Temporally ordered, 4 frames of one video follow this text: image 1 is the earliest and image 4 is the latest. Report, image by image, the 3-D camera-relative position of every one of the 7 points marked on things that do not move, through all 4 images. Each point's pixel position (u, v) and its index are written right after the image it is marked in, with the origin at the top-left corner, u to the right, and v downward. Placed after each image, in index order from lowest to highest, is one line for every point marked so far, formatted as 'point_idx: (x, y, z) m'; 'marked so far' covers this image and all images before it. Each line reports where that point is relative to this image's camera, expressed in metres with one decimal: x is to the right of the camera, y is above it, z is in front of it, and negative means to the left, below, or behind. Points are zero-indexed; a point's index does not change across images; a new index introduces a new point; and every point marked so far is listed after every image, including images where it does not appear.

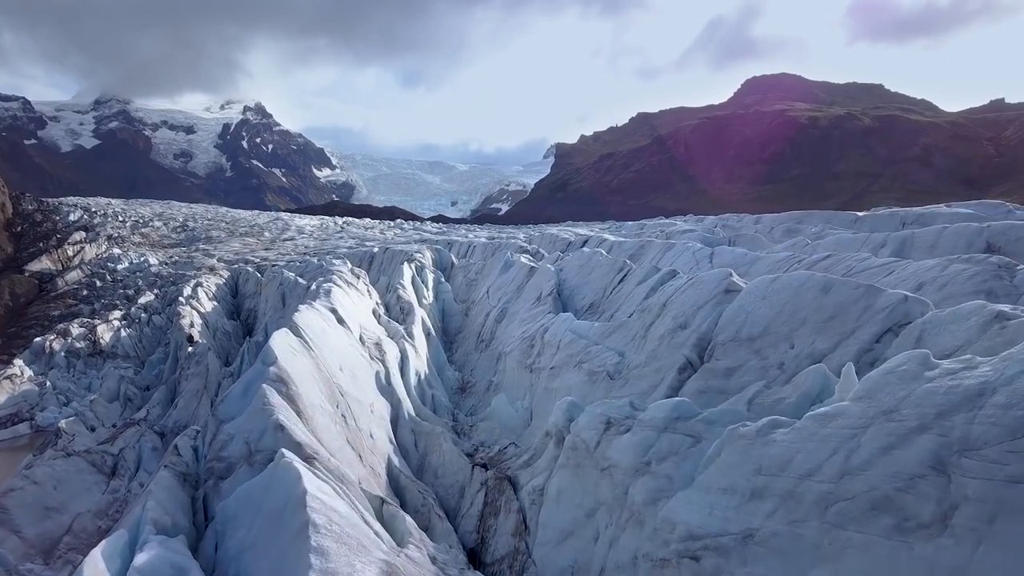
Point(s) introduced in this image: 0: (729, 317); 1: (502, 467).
0: (+3.1, -0.4, +7.8) m
1: (-0.2, -3.2, +9.7) m
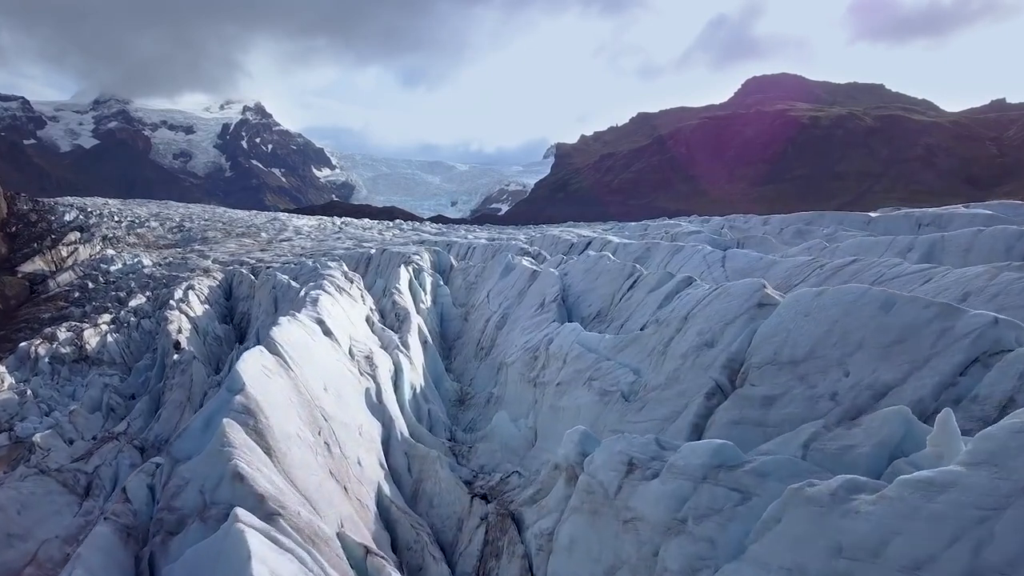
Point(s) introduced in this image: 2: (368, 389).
0: (+3.2, -0.6, +6.8) m
1: (-0.1, -3.4, +8.7) m
2: (-2.8, -2.0, +10.8) m
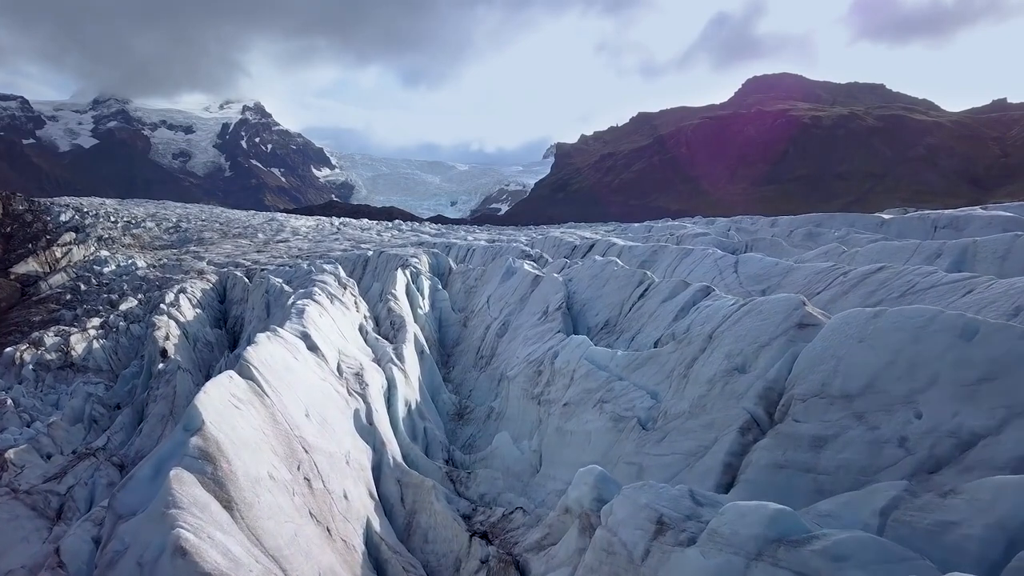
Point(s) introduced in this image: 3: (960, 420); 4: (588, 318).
0: (+3.2, -0.8, +5.9) m
1: (-0.1, -3.6, +7.8) m
2: (-2.8, -2.2, +9.8) m
3: (+3.8, -1.1, +4.6) m
4: (+1.9, -0.8, +13.6) m
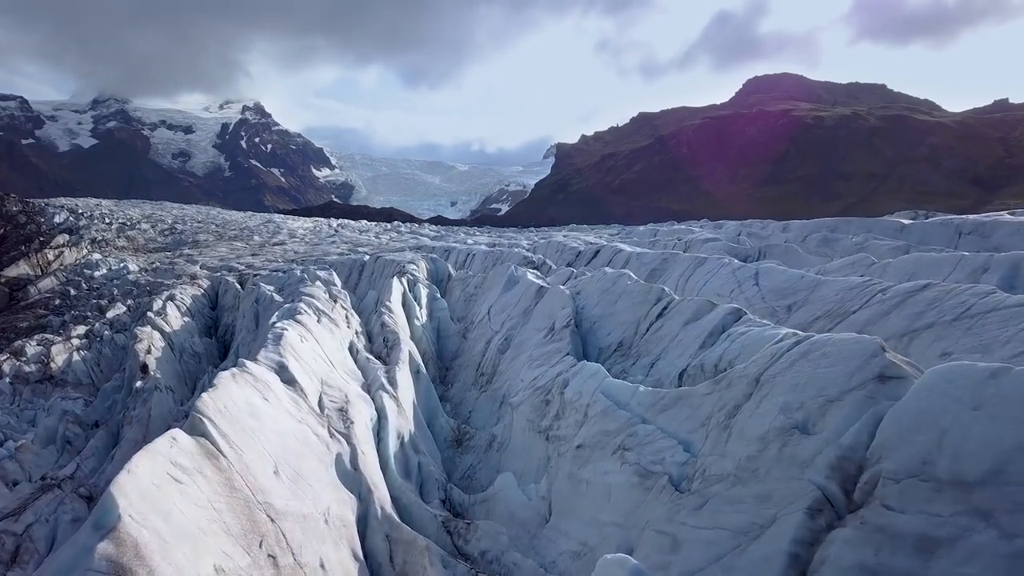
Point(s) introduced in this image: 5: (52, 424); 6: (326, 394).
0: (+3.3, -1.2, +4.6) m
1: (0.0, -4.0, +6.5) m
2: (-2.7, -2.6, +8.6) m
3: (+3.9, -1.5, +3.4) m
4: (+2.0, -1.2, +12.3) m
5: (-11.9, -3.6, +13.6) m
6: (-3.3, -1.9, +9.7) m
